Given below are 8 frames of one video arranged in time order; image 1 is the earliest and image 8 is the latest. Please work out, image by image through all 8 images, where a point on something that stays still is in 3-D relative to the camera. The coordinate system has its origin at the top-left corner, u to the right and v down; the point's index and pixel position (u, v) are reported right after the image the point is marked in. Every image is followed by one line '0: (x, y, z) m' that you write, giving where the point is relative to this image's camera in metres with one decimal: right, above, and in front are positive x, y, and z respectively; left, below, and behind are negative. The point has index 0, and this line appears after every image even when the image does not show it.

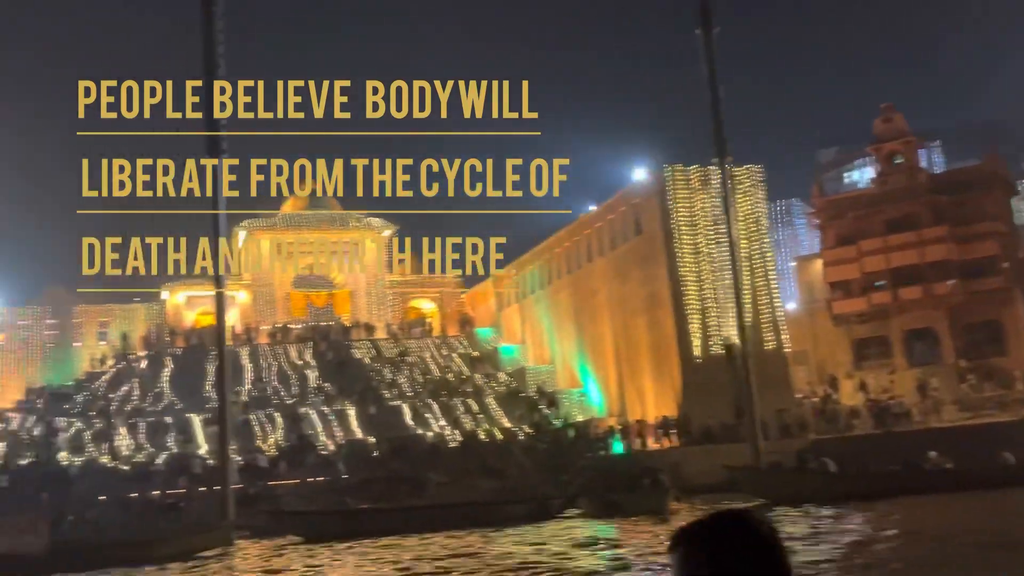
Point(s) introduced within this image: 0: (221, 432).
0: (-4.1, -2.0, +14.6) m
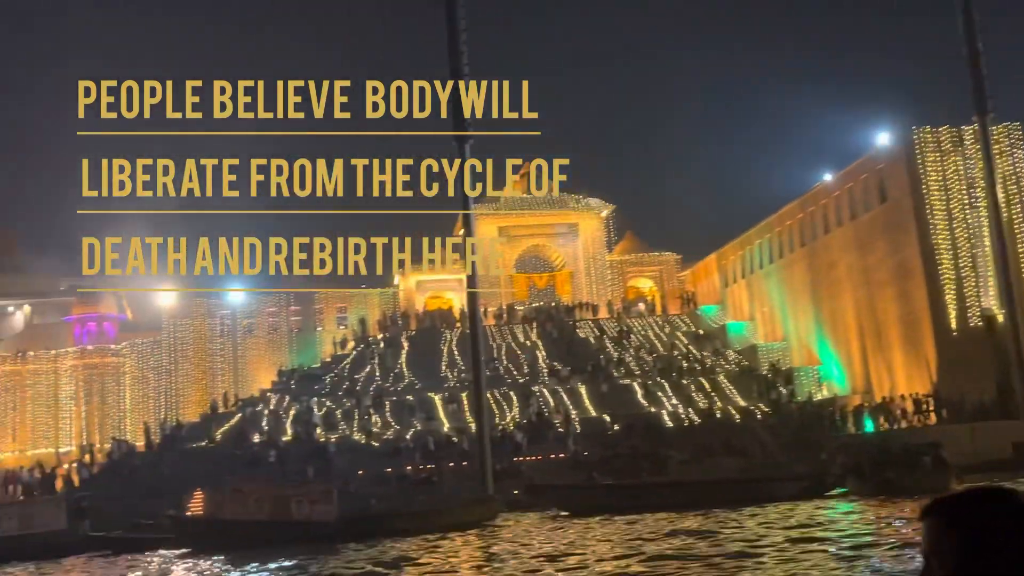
0: (-0.5, -1.8, +15.0) m
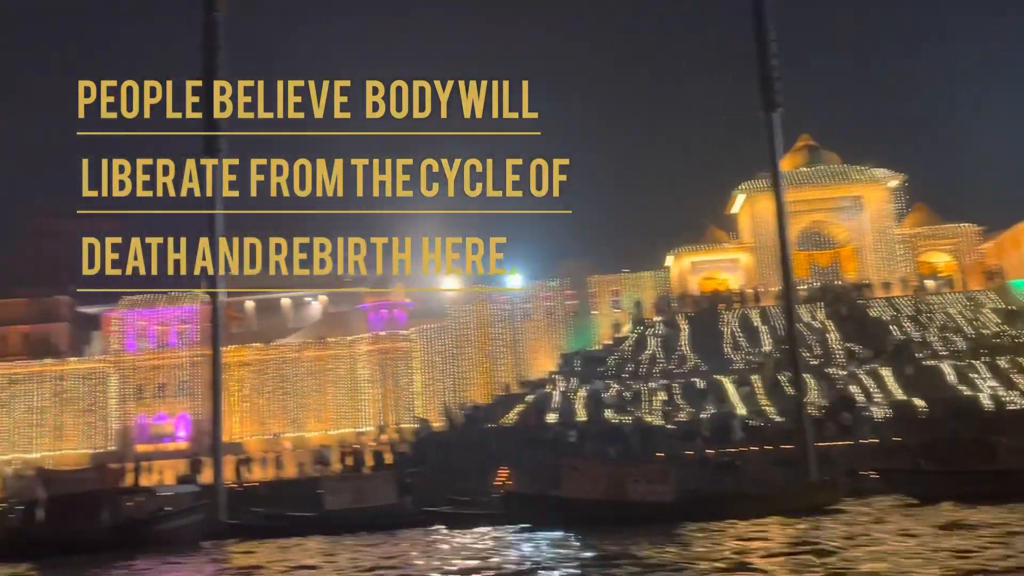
0: (+3.9, -1.4, +14.4) m
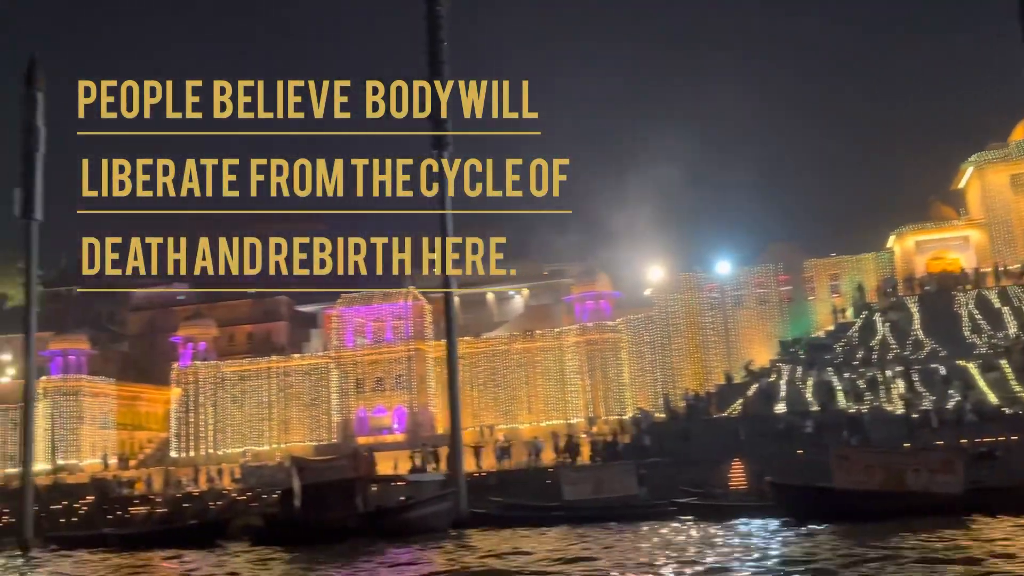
0: (+7.1, -1.1, +13.1) m
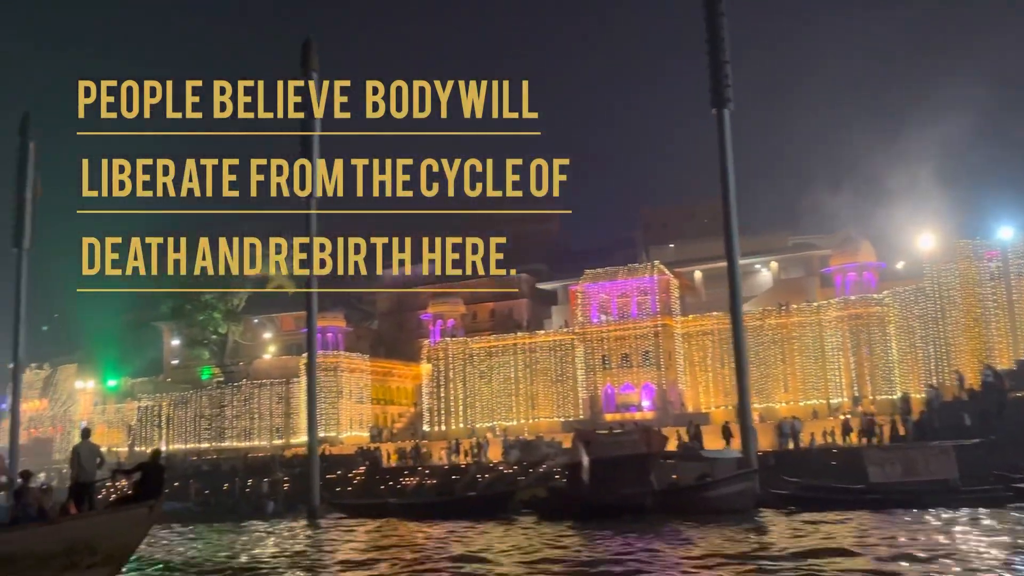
0: (+10.6, -0.6, +10.6) m
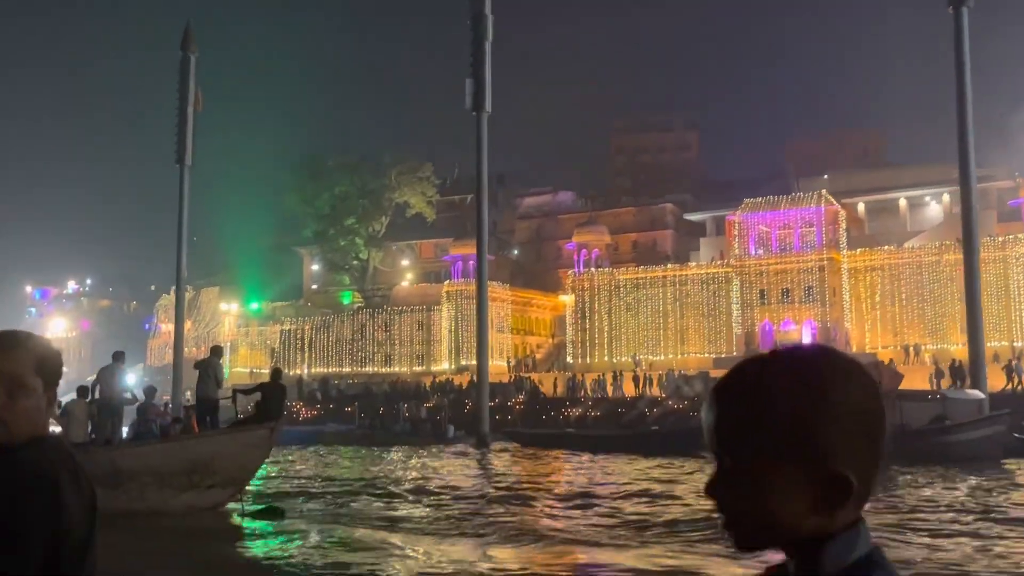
0: (+12.7, 0.0, +8.3) m
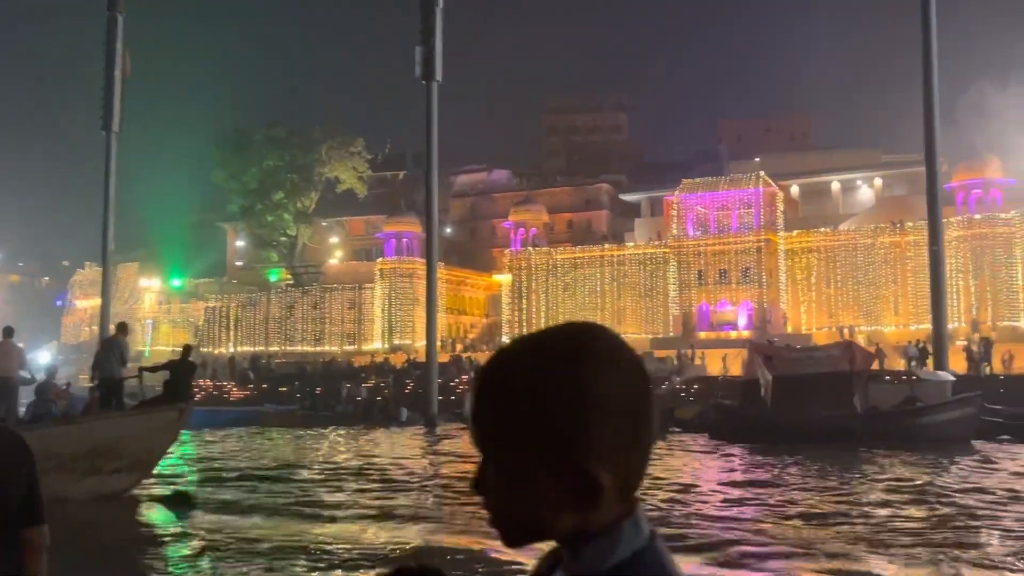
0: (+12.6, +0.1, +8.8) m
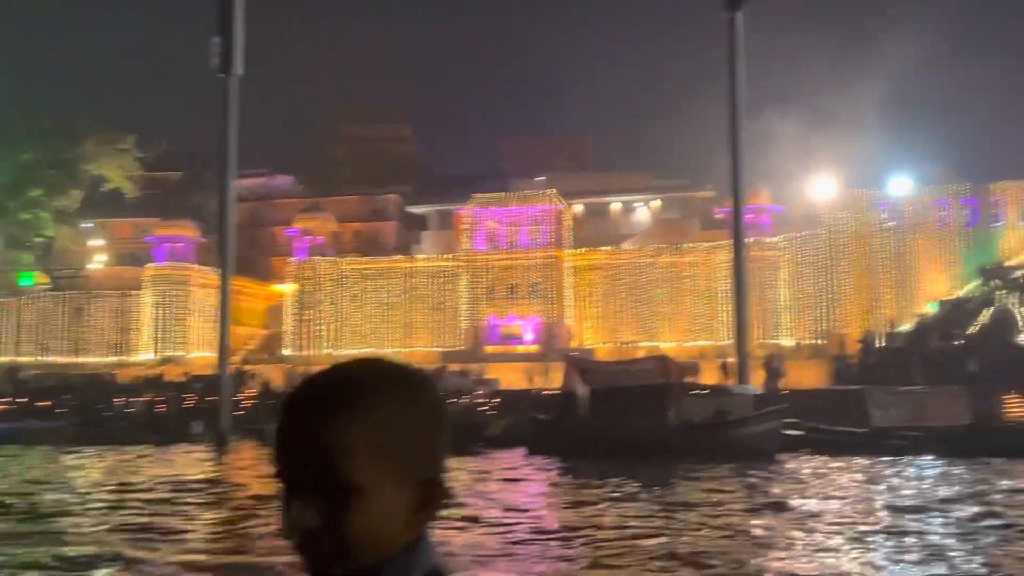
0: (+10.9, -0.3, +11.0) m
